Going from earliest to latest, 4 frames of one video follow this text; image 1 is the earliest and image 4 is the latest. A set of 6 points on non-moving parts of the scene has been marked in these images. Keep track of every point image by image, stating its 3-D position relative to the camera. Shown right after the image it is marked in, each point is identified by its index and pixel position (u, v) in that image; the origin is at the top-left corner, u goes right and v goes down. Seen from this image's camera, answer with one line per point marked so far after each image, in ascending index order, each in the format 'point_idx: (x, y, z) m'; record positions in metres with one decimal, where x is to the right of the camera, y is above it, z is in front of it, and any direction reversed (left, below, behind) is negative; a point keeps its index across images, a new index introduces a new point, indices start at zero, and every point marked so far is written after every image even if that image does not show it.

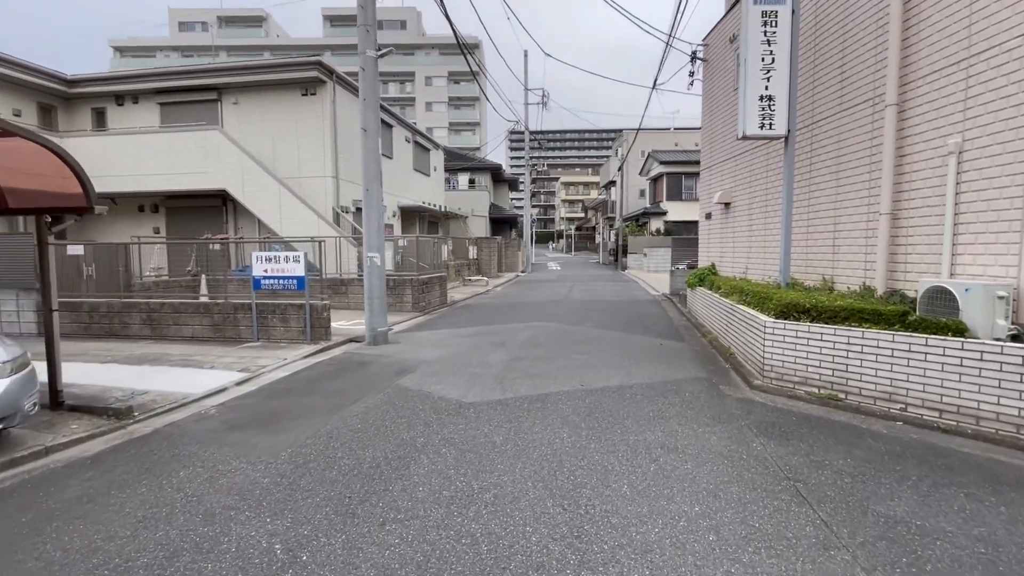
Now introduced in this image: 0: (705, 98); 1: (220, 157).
0: (+4.4, +4.3, +10.9) m
1: (-7.6, +3.4, +12.5) m
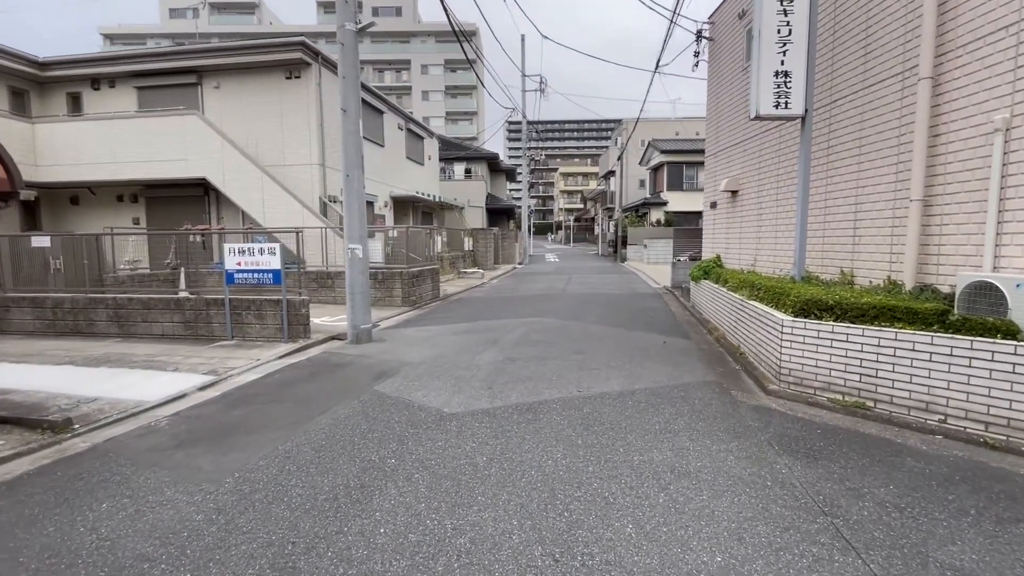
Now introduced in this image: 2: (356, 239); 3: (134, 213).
0: (+4.3, +4.5, +10.3) m
1: (-7.7, +3.6, +11.9) m
2: (-2.3, +0.7, +7.0) m
3: (-10.5, +2.1, +13.4) m
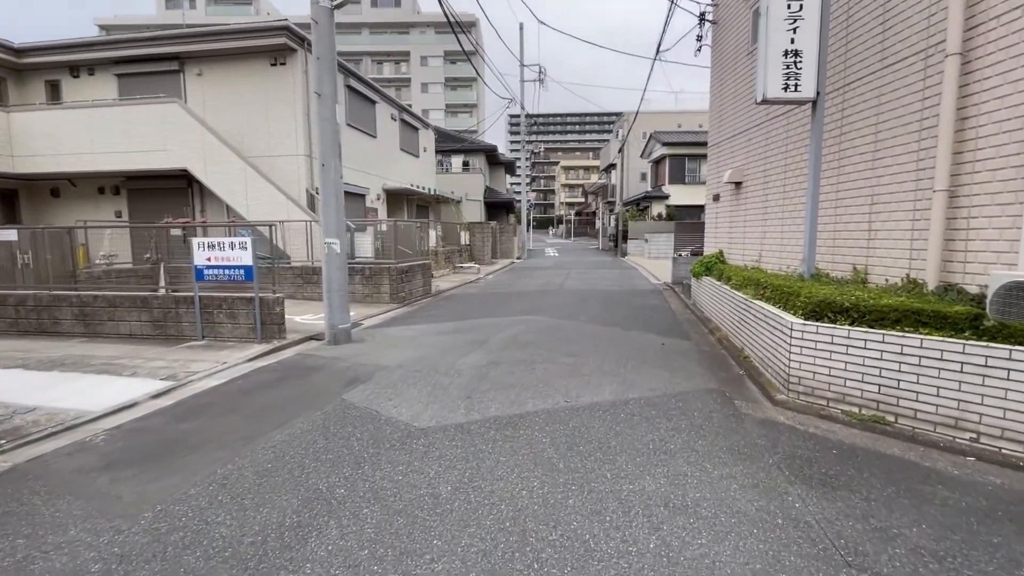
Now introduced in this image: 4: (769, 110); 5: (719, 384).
0: (+4.1, +4.5, +9.8) m
1: (-7.9, +3.7, +11.4) m
2: (-2.4, +0.8, +6.5) m
3: (-10.7, +2.2, +12.9) m
4: (+4.0, +2.8, +7.5) m
5: (+2.1, -1.0, +4.9) m
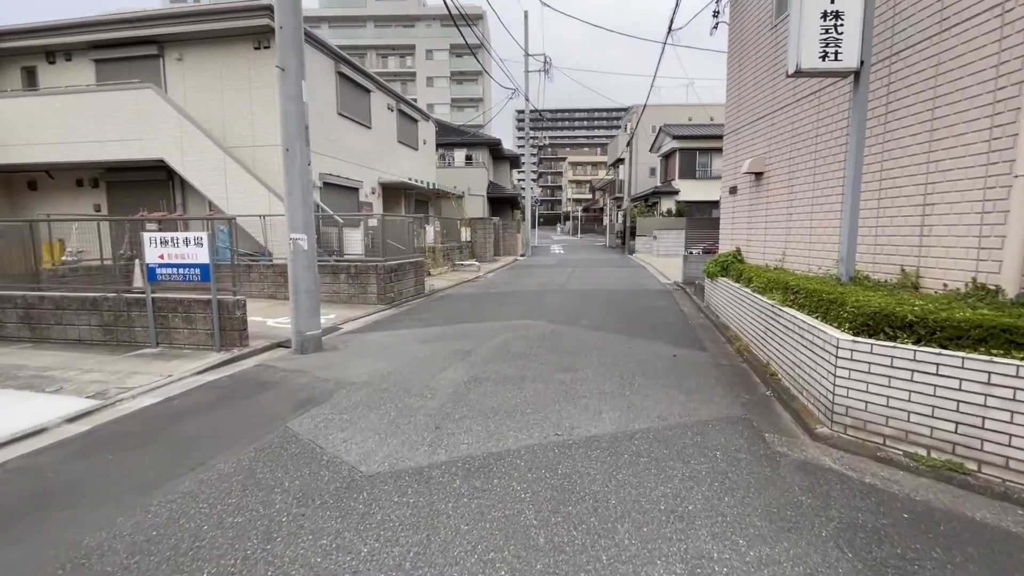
0: (+4.1, +4.5, +8.9) m
1: (-7.9, +3.7, +10.7) m
2: (-2.5, +0.7, +5.7) m
3: (-10.7, +2.3, +12.3) m
4: (+3.9, +2.7, +6.6) m
5: (+2.0, -1.0, +4.1) m
